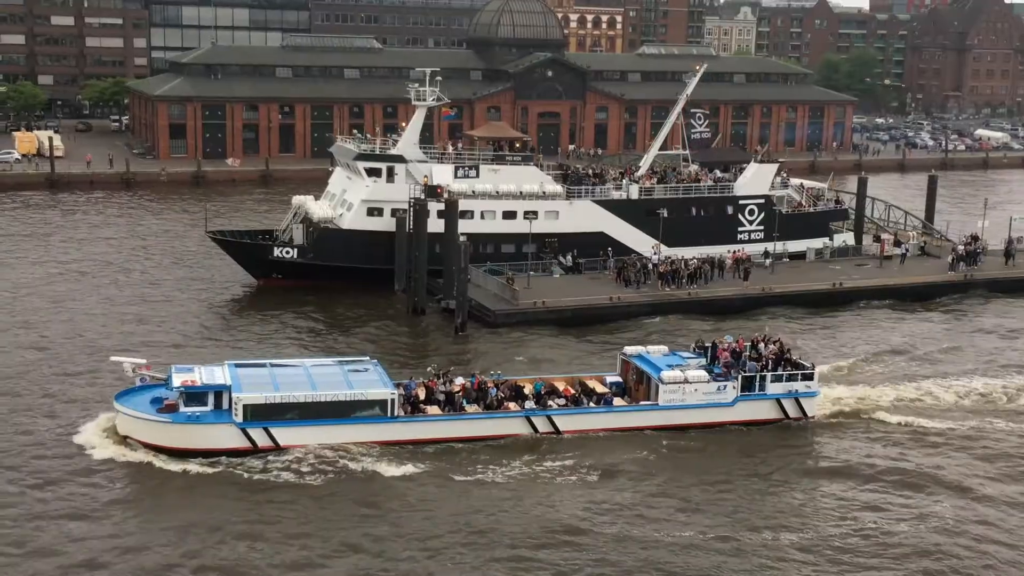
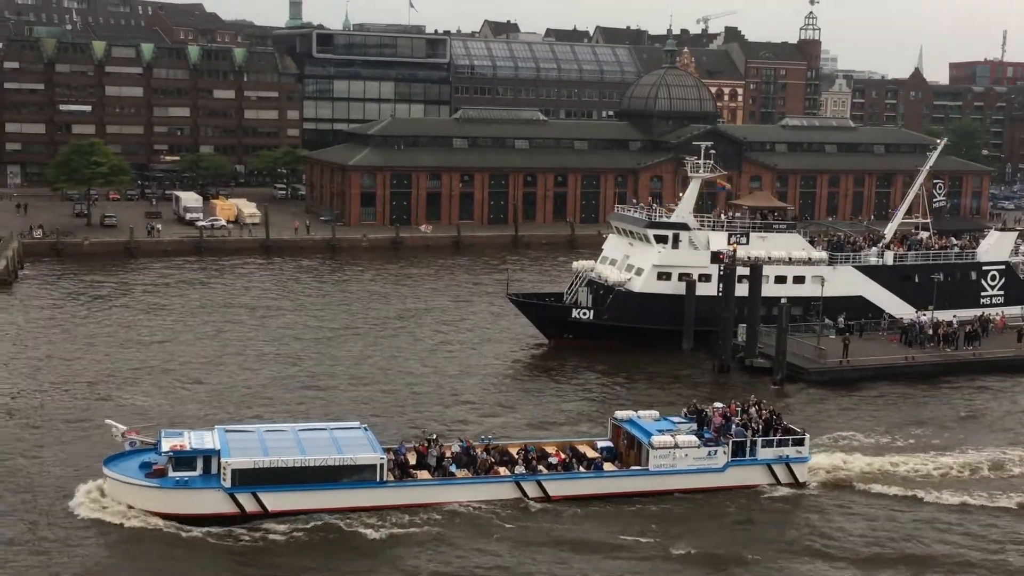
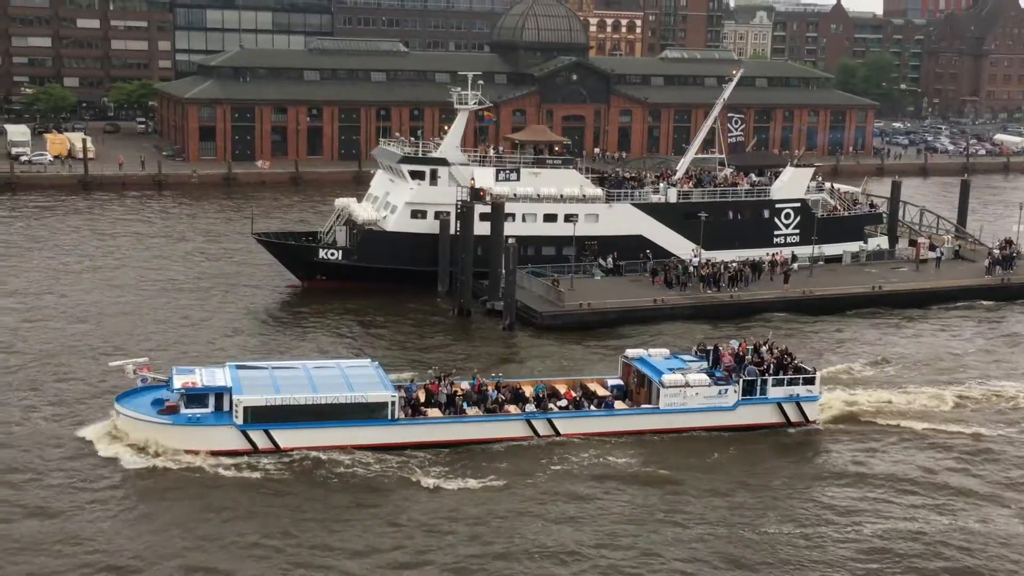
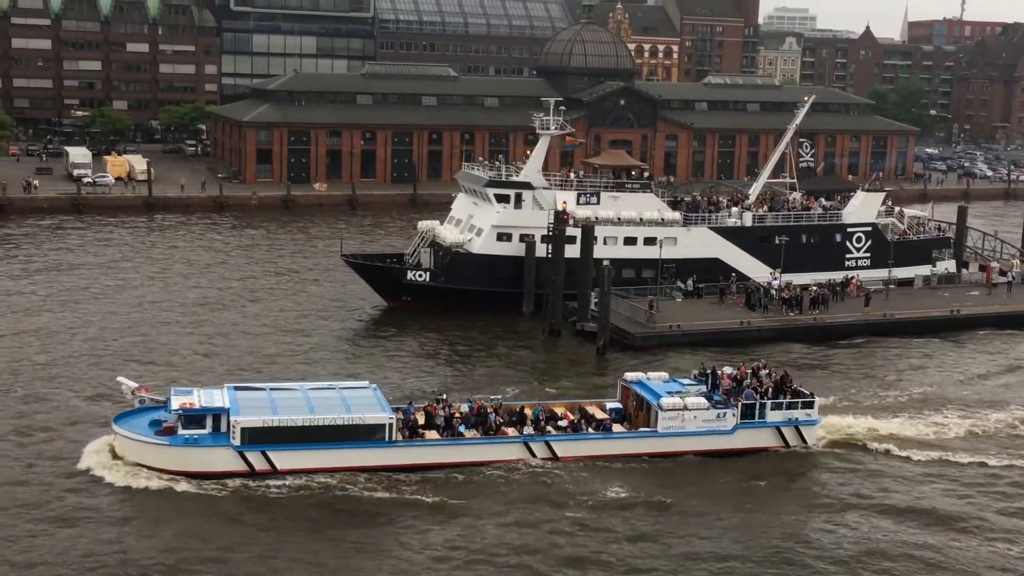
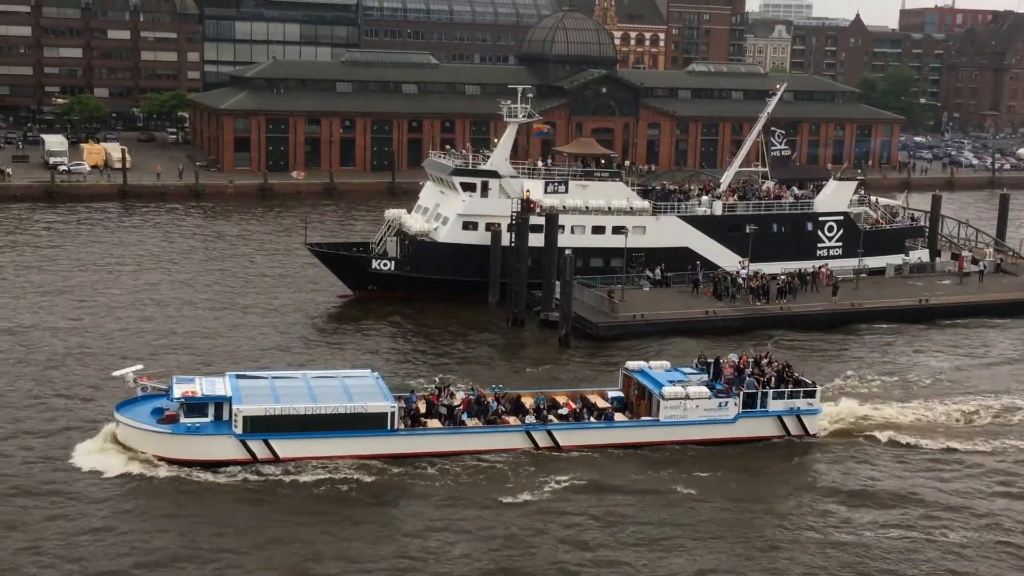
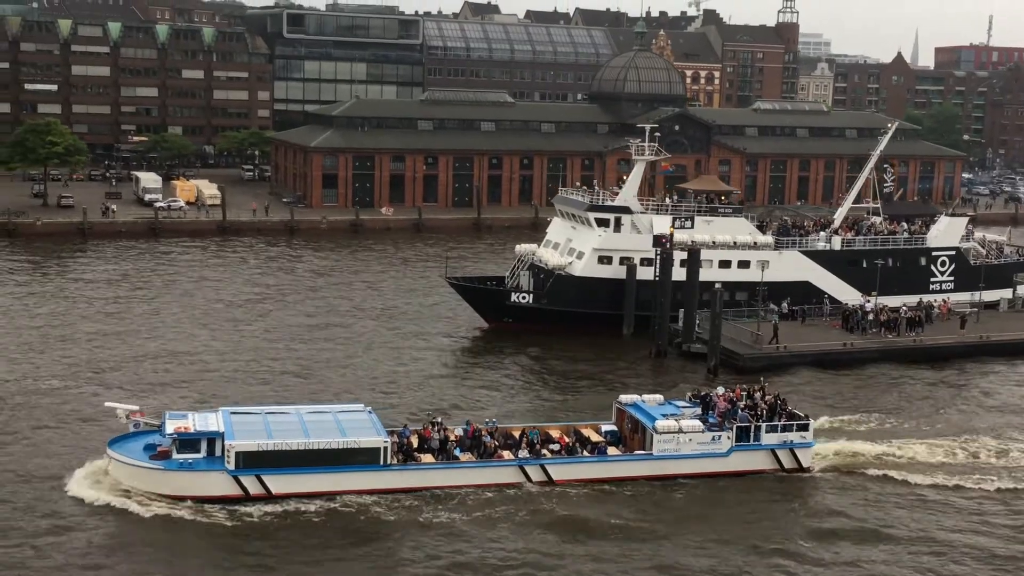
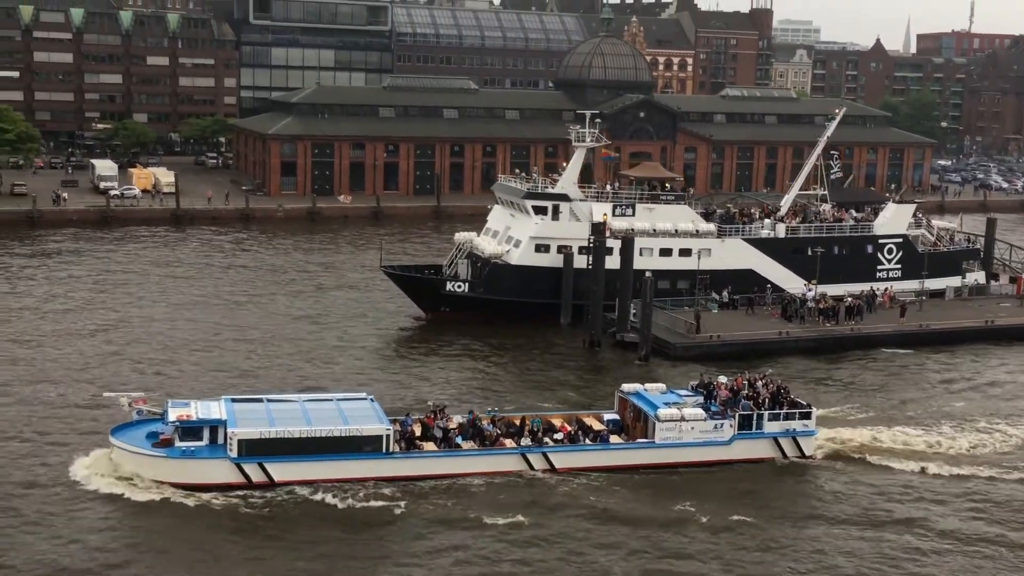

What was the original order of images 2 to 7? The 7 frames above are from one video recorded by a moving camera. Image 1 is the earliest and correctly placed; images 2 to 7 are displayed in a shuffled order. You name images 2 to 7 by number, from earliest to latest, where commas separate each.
3, 5, 4, 7, 6, 2
